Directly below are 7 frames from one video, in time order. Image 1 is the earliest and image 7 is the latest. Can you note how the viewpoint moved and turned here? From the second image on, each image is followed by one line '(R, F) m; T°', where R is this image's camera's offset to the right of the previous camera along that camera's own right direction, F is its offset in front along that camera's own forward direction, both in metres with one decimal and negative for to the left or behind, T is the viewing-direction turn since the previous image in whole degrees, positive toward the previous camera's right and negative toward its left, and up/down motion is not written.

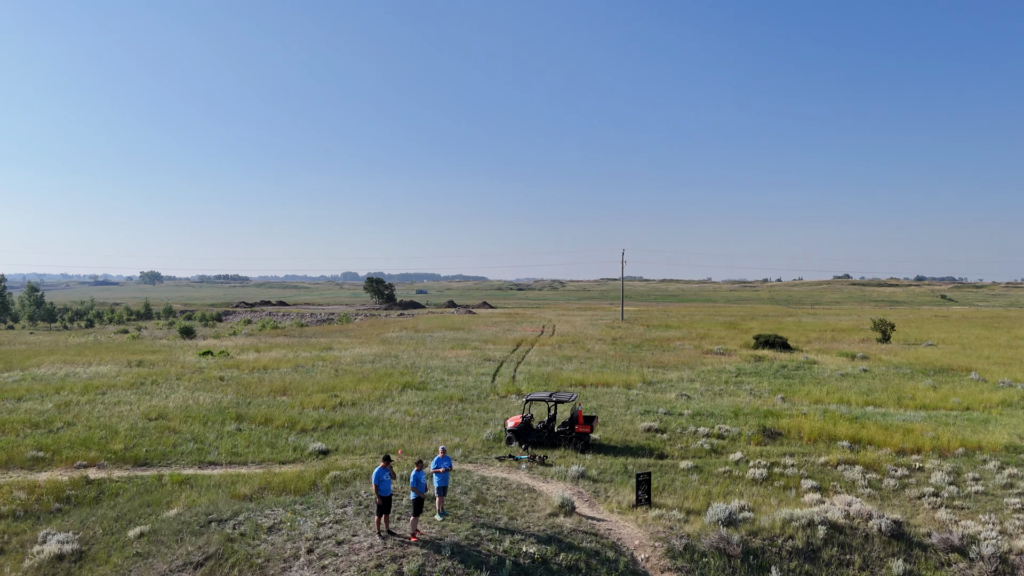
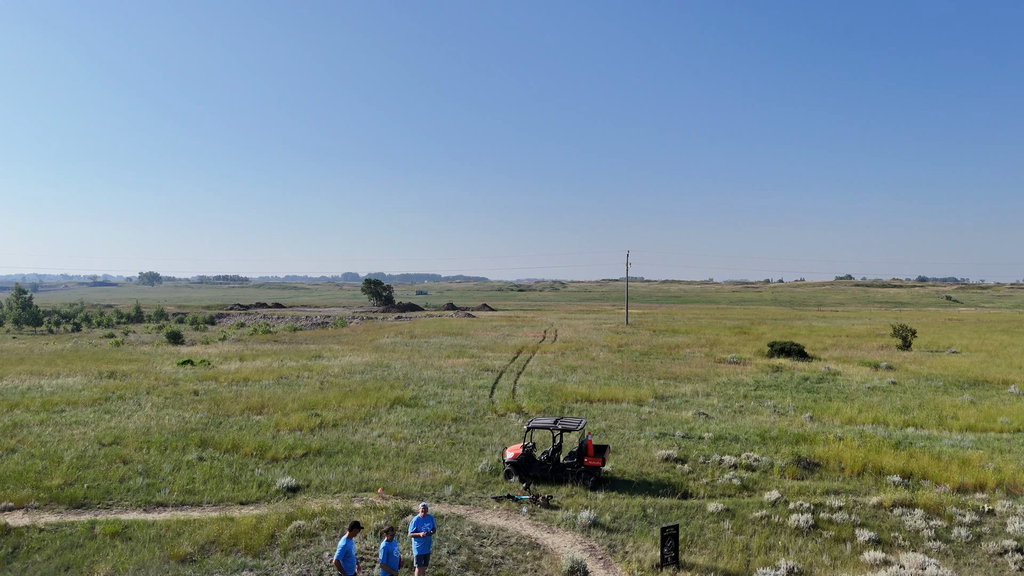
(0.0, +2.0) m; 0°
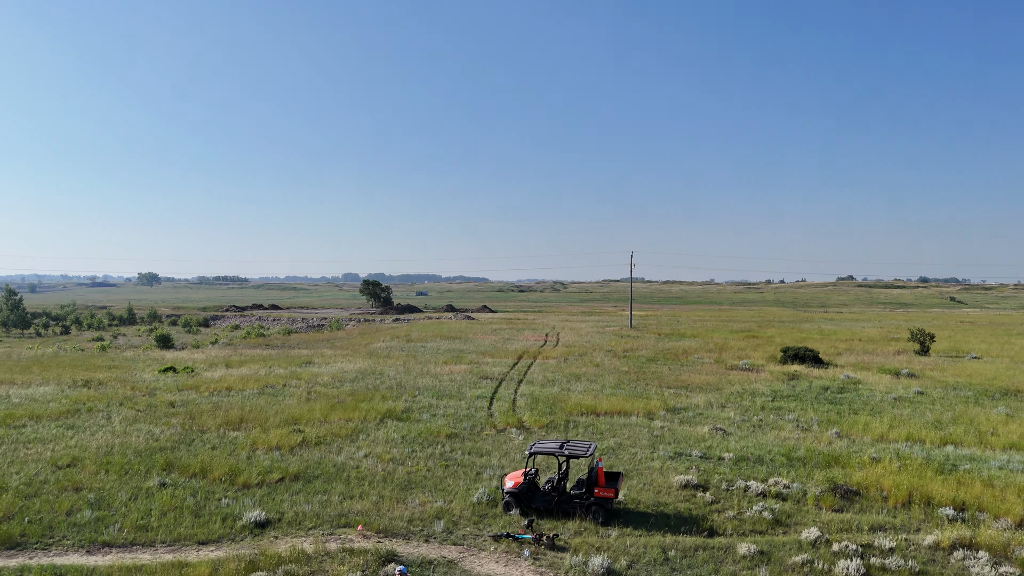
(0.0, +1.5) m; 0°
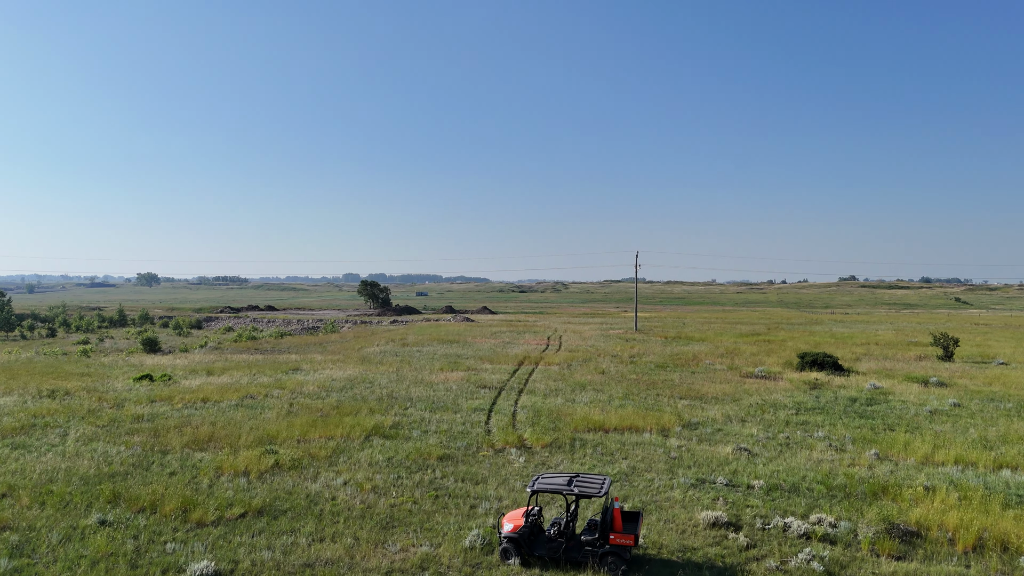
(0.0, +1.8) m; 0°
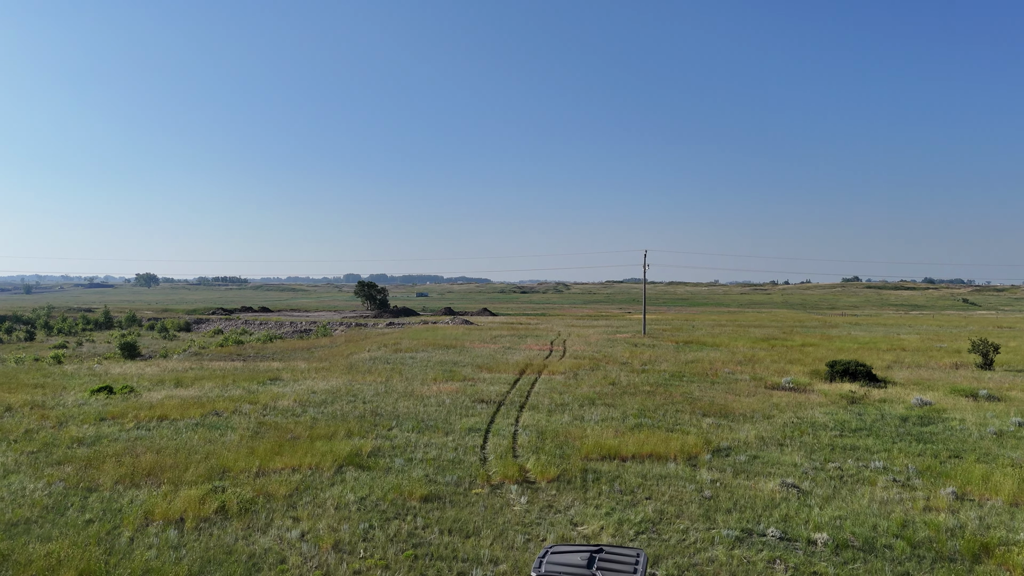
(0.0, +2.7) m; 0°
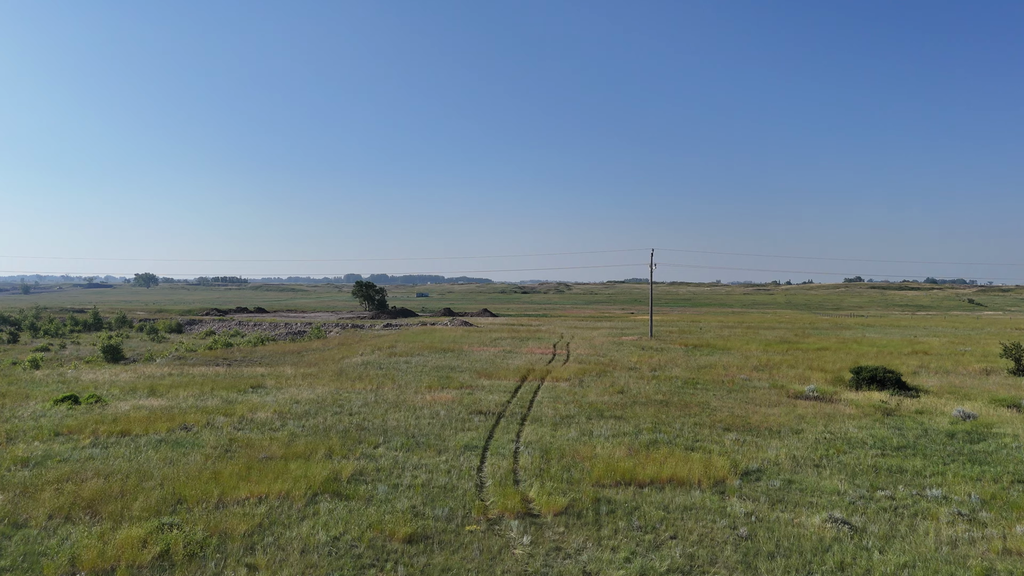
(0.0, +1.9) m; 0°
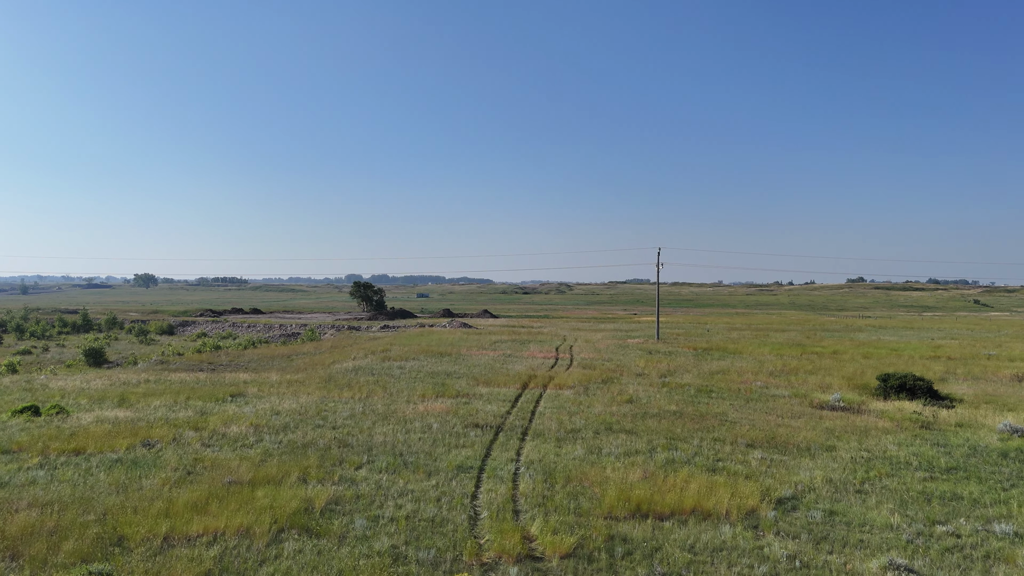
(0.0, +1.8) m; 0°
